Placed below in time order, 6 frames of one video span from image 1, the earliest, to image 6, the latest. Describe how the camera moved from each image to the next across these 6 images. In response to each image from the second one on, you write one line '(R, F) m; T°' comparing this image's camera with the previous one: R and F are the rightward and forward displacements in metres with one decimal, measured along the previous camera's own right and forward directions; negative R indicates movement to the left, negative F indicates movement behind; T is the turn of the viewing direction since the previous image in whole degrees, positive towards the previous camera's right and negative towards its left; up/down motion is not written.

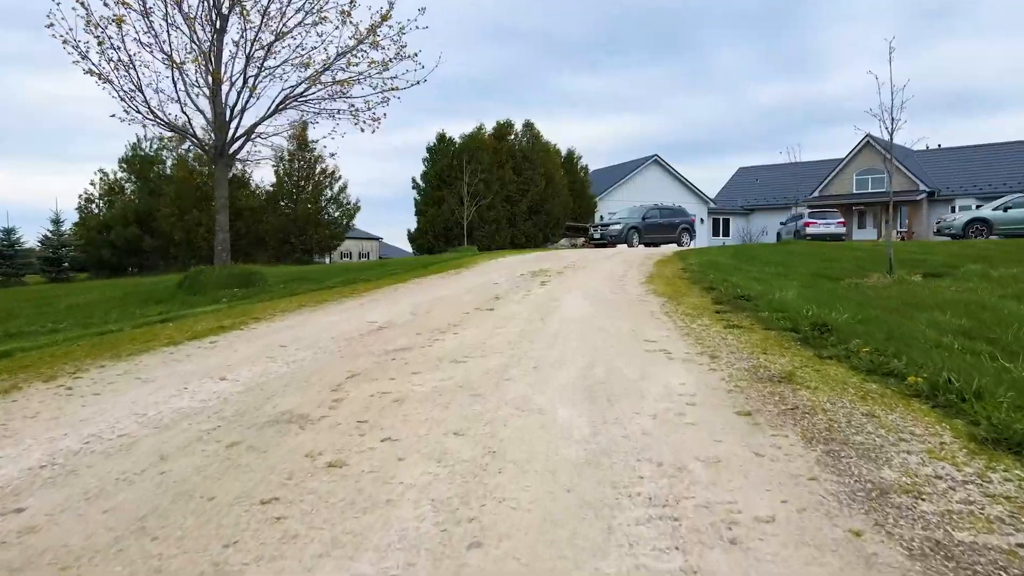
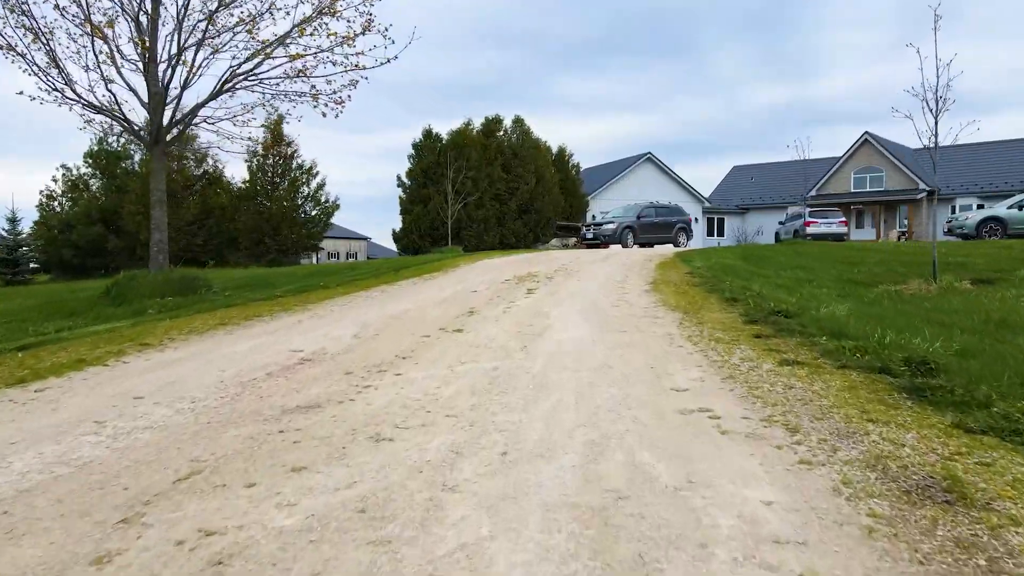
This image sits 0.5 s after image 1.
(+0.2, +2.1) m; +1°
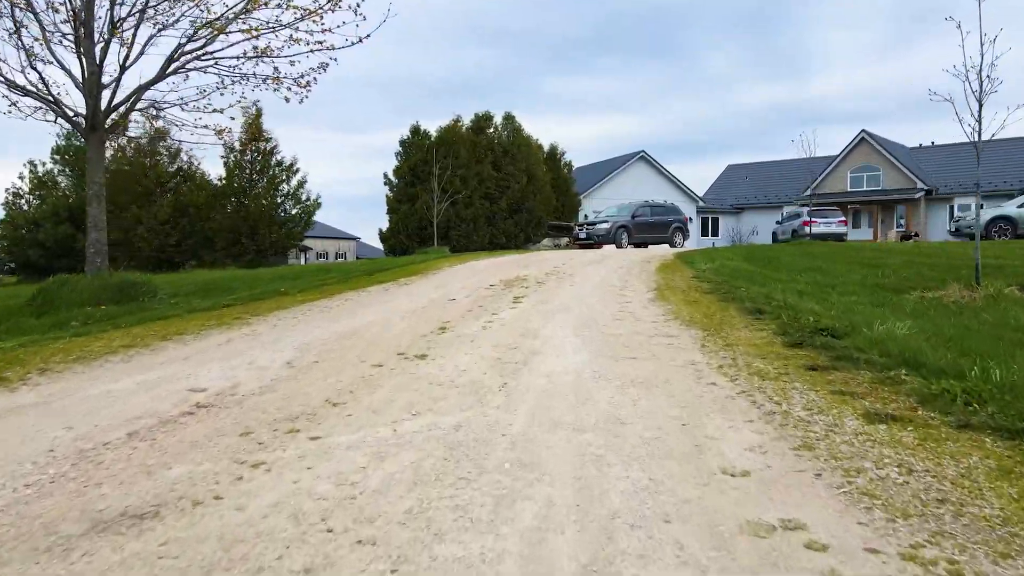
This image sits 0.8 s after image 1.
(+0.1, +1.6) m; +1°
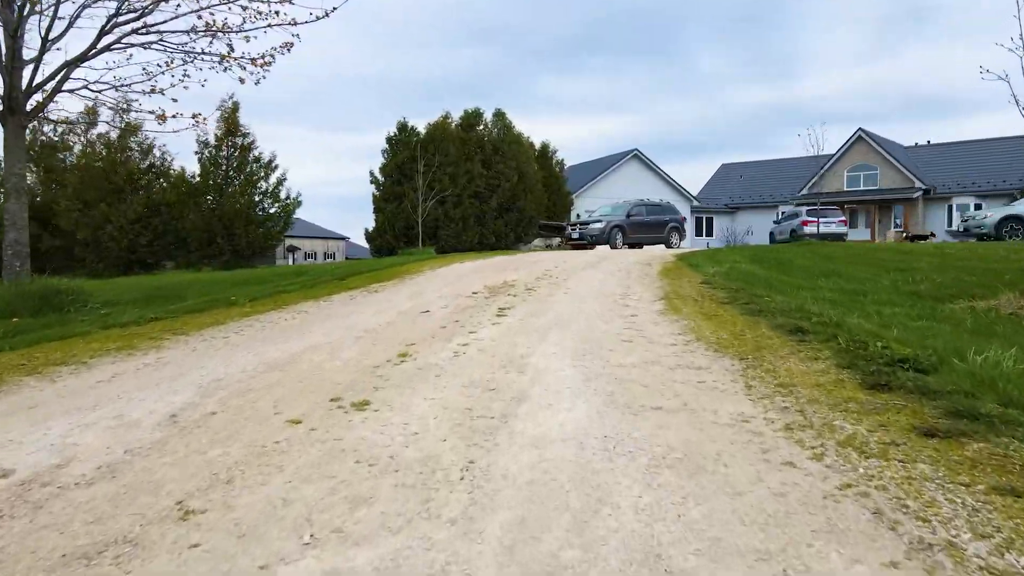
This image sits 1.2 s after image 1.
(+0.1, +1.6) m; +1°
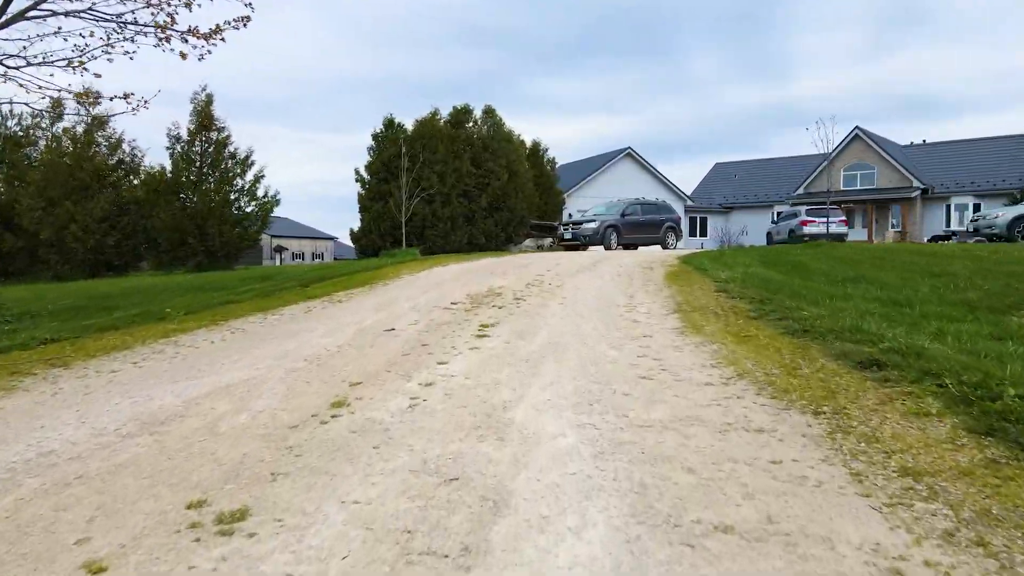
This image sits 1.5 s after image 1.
(+0.1, +1.6) m; +1°
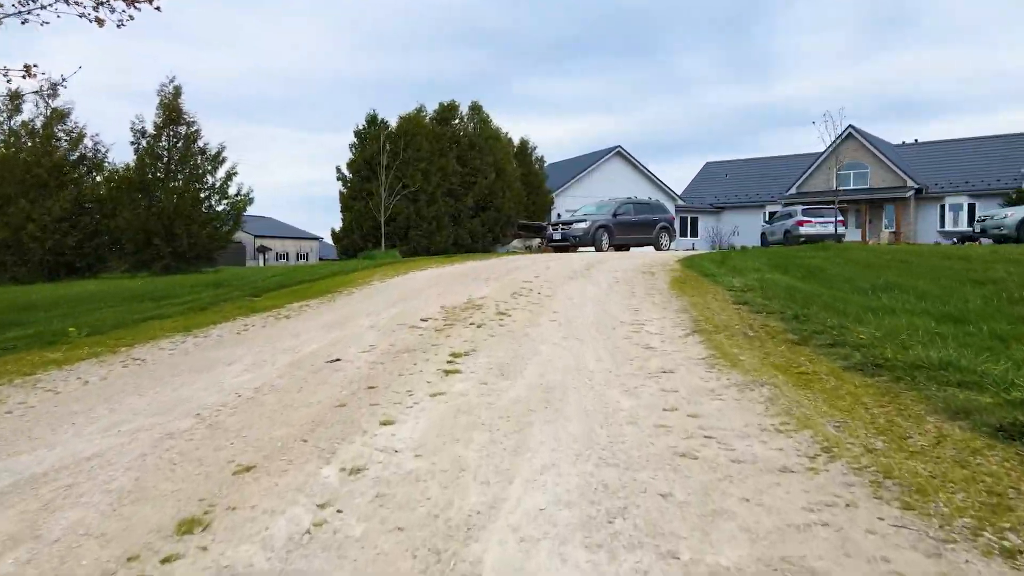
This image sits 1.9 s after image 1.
(+0.1, +1.6) m; +1°
